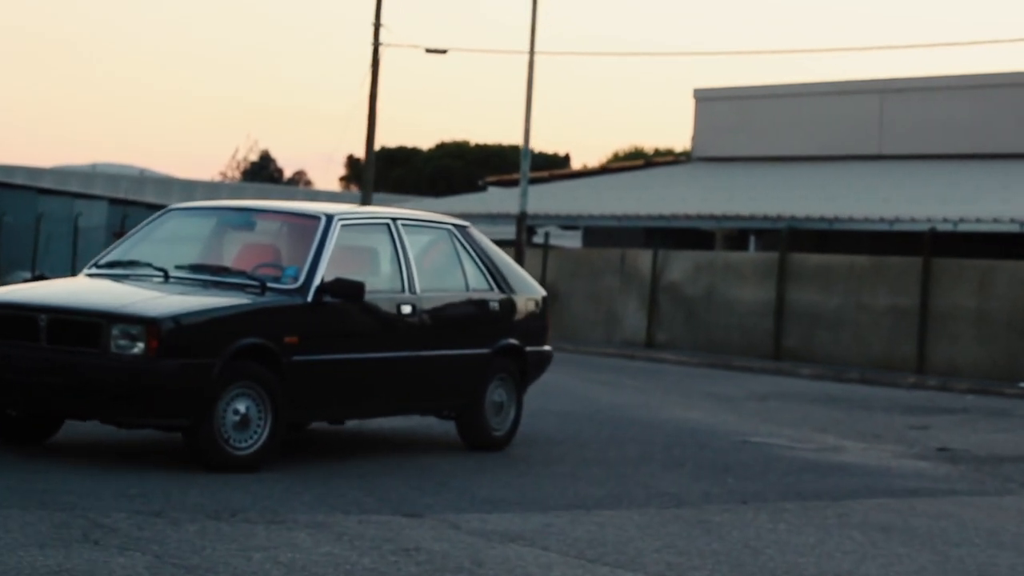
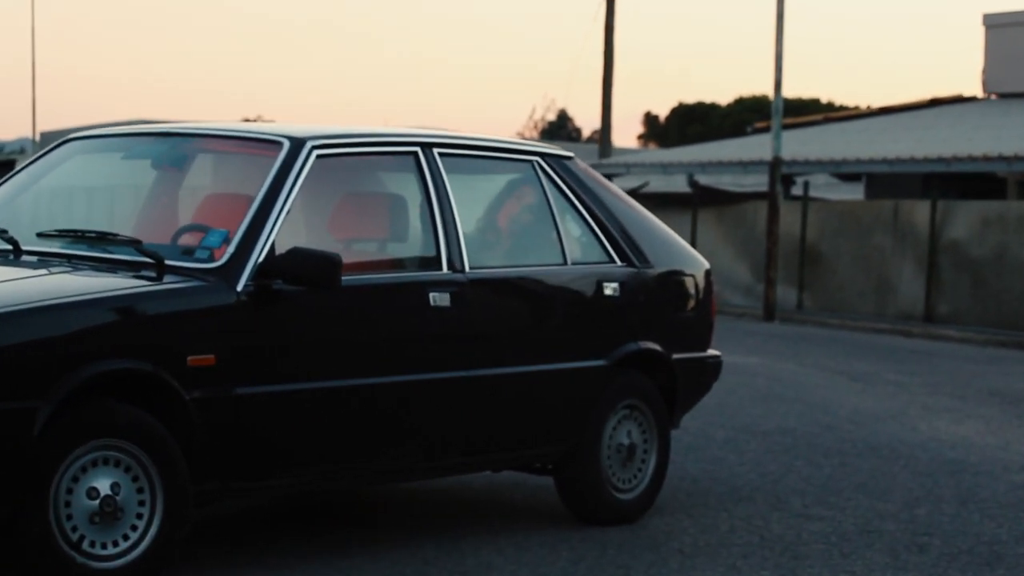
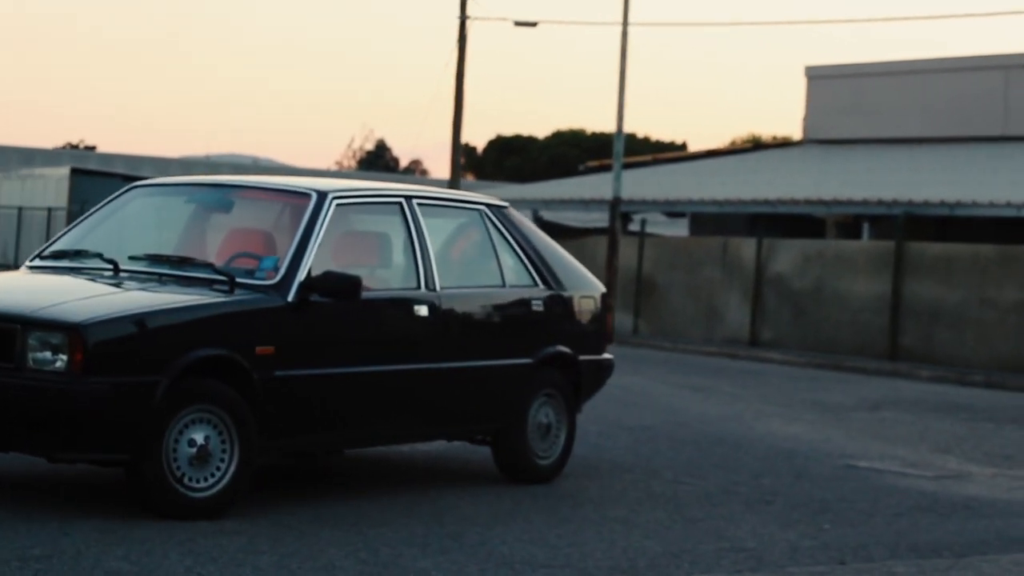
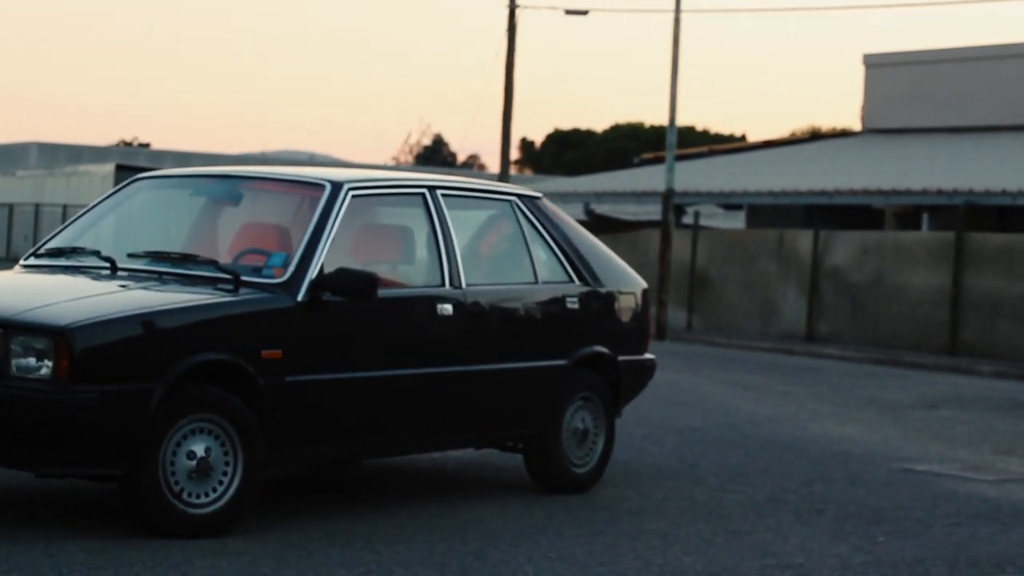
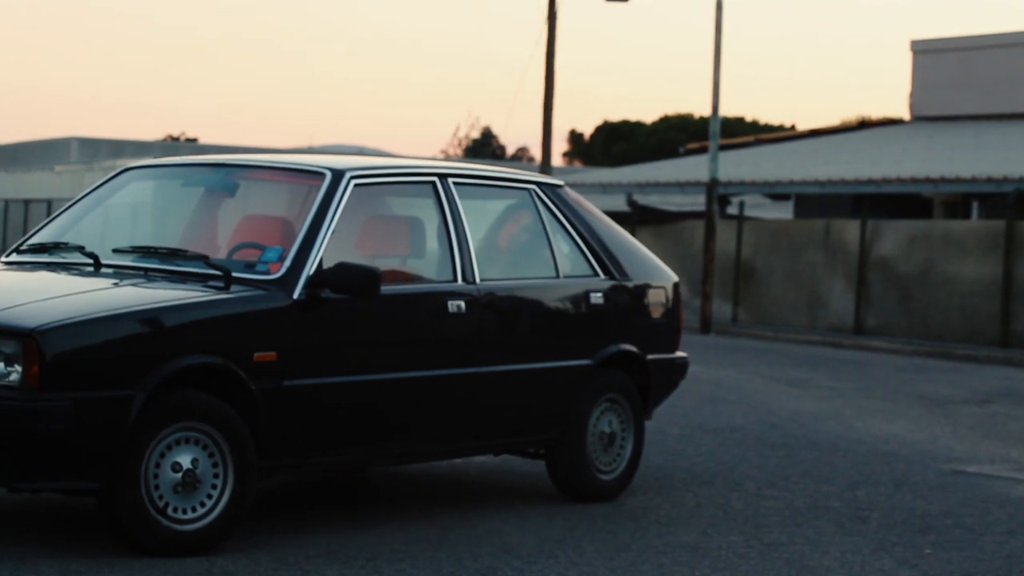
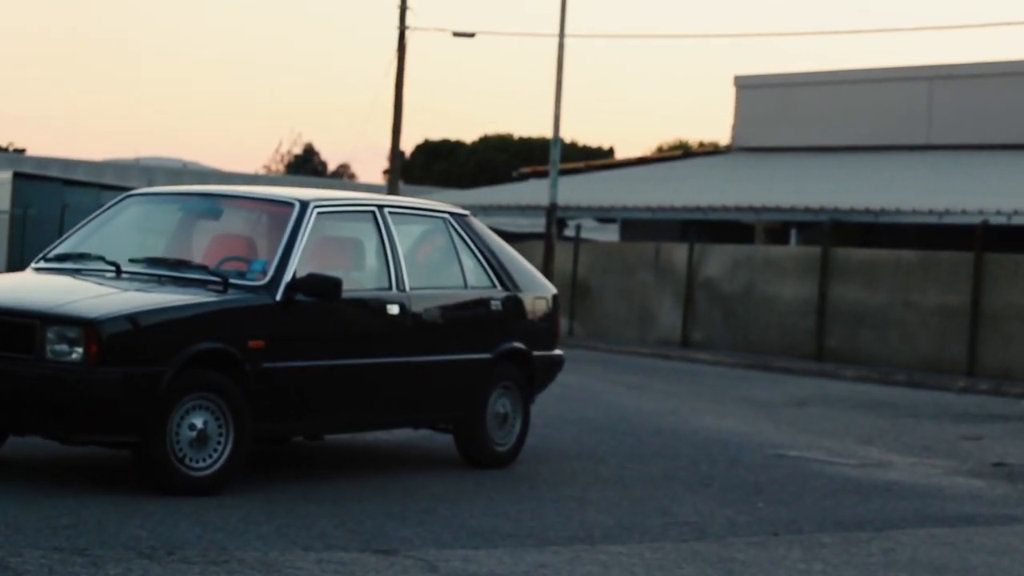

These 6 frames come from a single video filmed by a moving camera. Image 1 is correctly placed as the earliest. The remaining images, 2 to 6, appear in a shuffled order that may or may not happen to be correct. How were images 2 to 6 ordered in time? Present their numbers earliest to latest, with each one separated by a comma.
6, 3, 4, 5, 2
